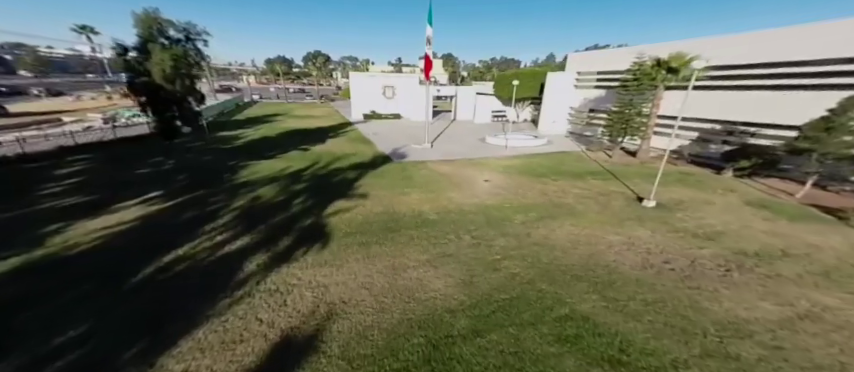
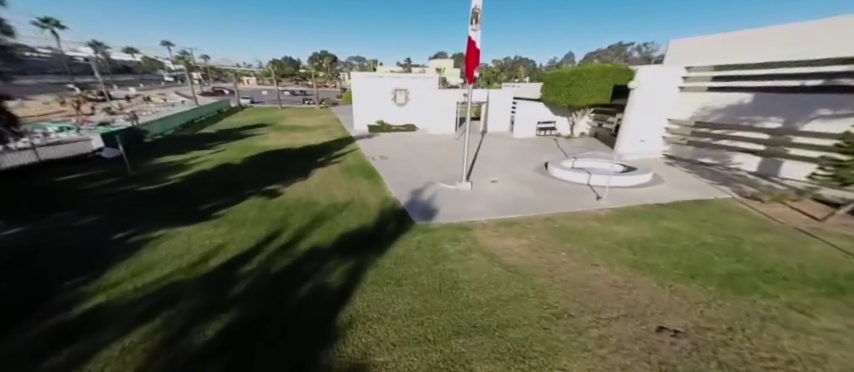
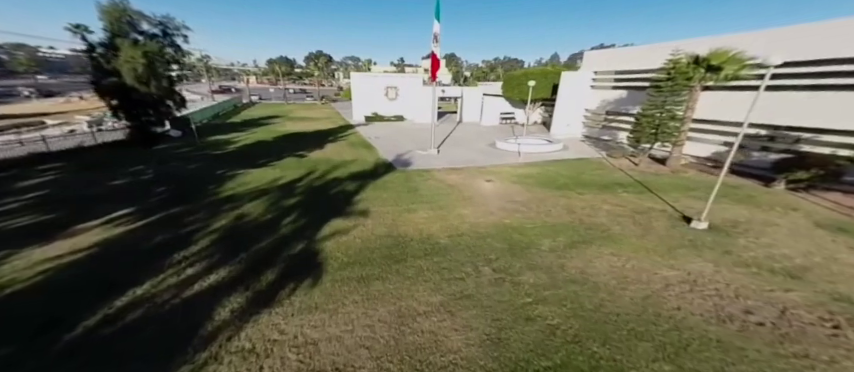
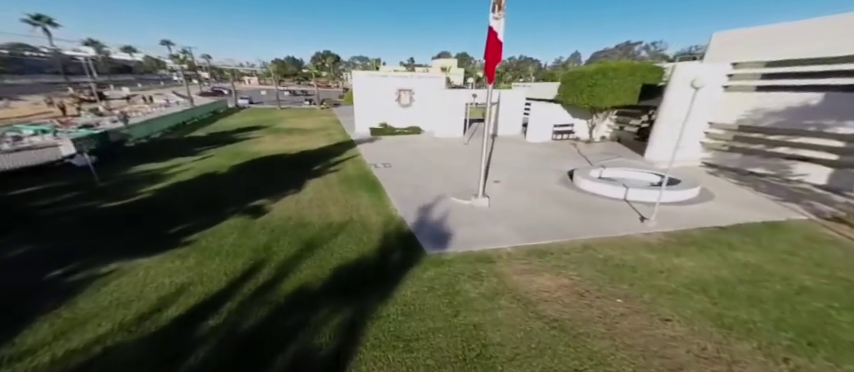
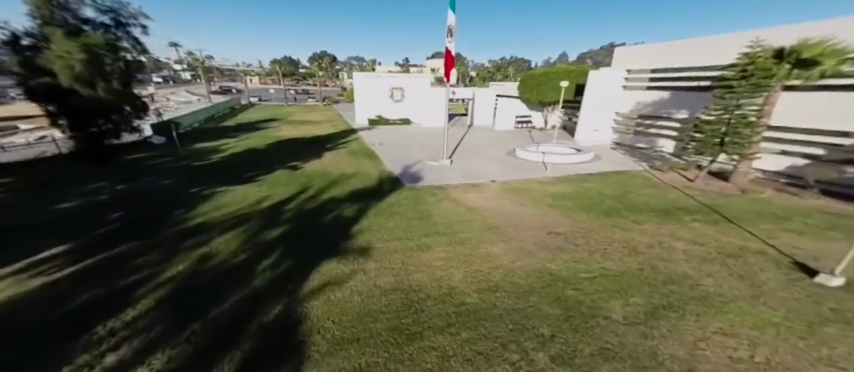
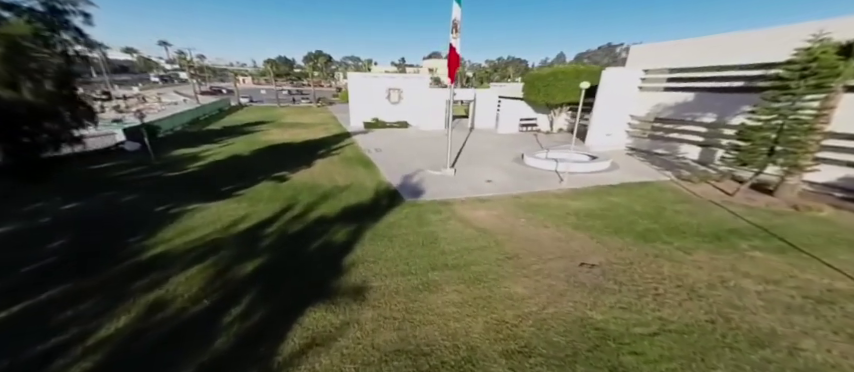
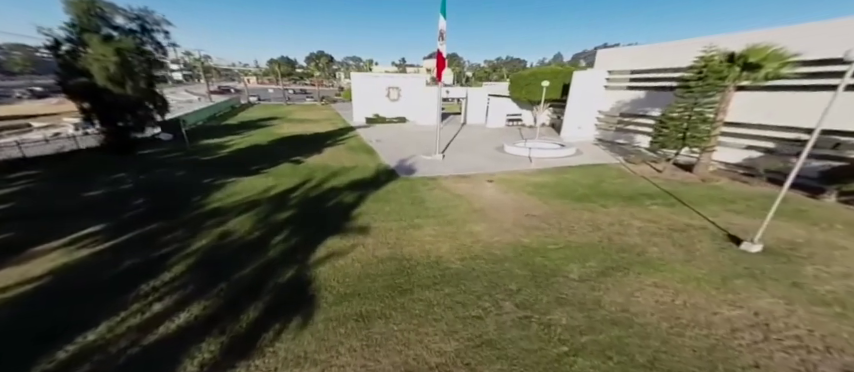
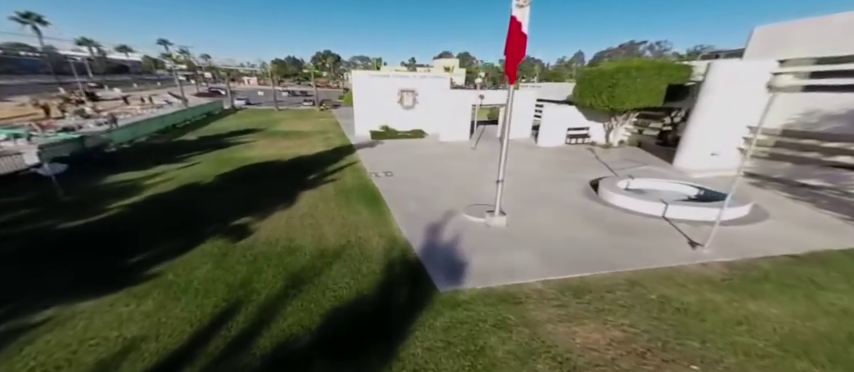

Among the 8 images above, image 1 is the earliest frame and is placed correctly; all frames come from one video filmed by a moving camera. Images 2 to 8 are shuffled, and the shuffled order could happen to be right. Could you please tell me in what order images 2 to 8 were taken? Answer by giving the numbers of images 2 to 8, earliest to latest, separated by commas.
3, 7, 5, 6, 2, 4, 8
